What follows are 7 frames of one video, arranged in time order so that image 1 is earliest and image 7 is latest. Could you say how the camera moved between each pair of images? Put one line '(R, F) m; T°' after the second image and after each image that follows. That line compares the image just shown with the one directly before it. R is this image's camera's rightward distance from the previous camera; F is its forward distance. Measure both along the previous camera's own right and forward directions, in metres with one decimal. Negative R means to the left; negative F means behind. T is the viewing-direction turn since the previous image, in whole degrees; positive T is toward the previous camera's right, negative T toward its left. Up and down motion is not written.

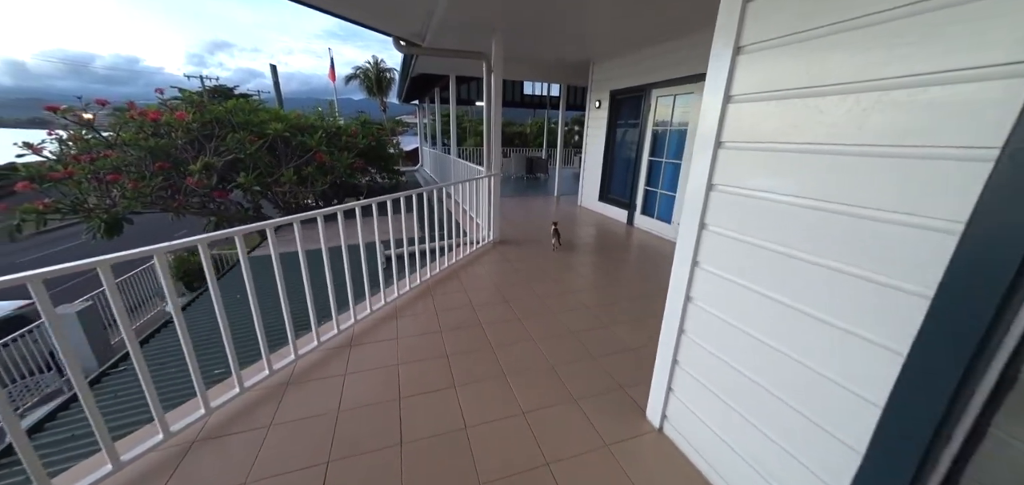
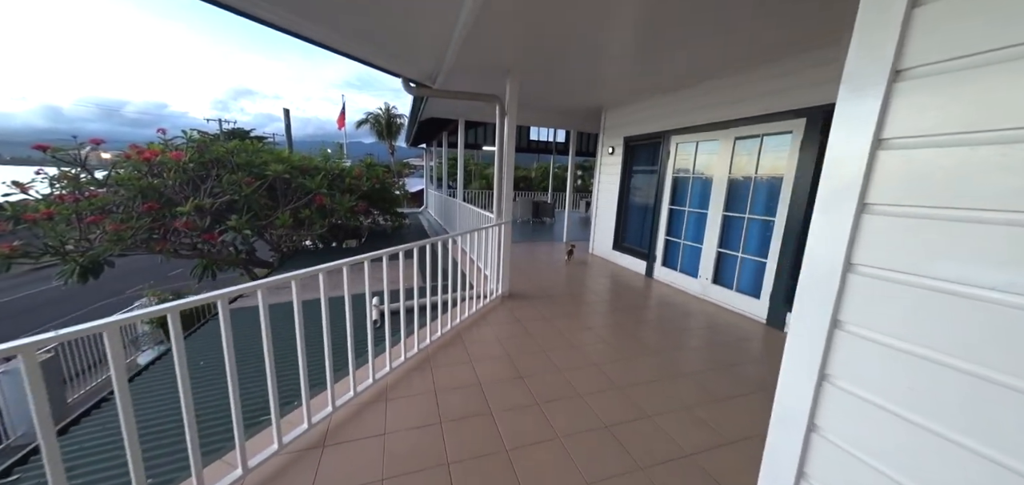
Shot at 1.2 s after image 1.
(-0.1, +0.4) m; 0°
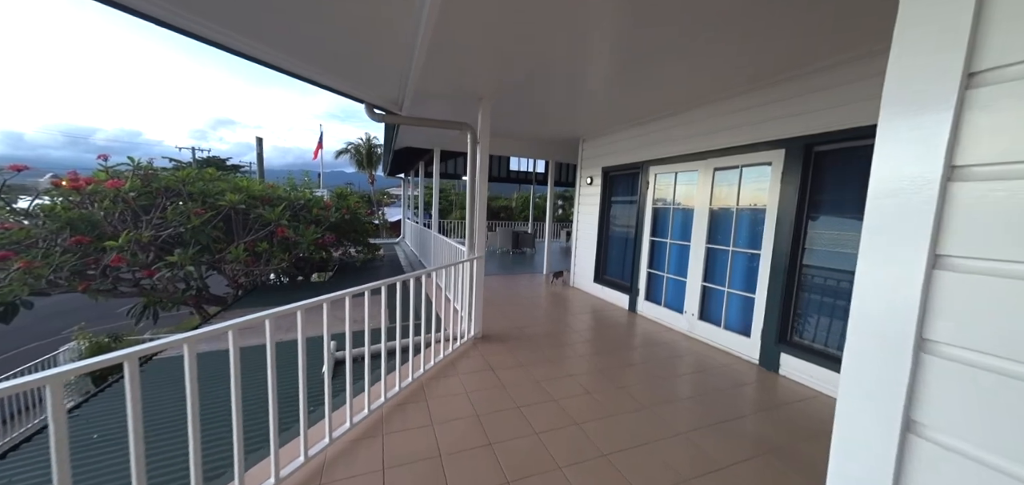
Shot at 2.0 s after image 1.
(+0.1, +0.3) m; +3°
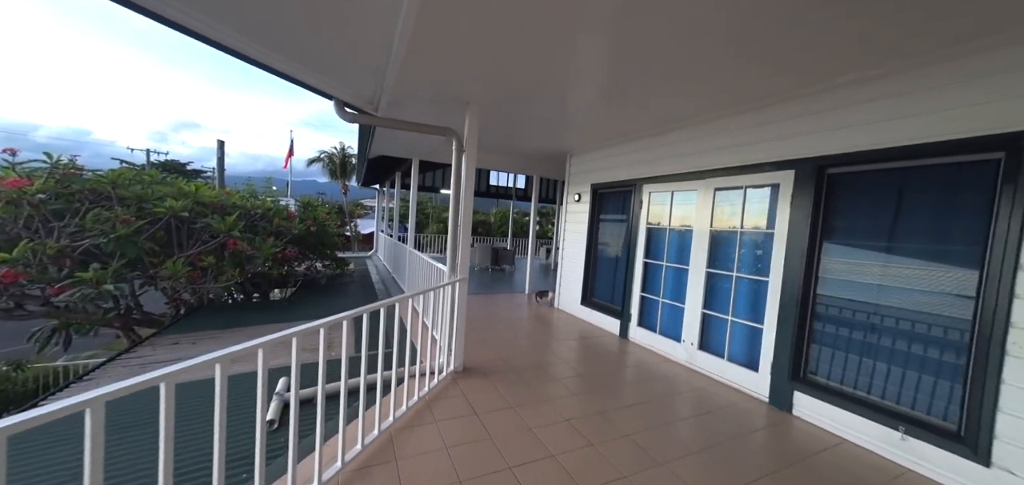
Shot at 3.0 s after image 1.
(-0.1, +0.4) m; +4°
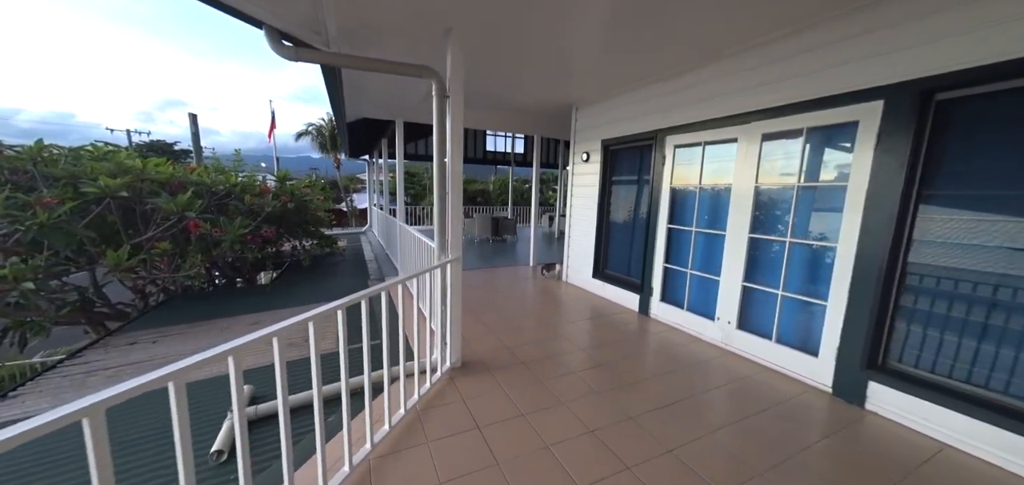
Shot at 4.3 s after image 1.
(0.0, +0.6) m; 0°
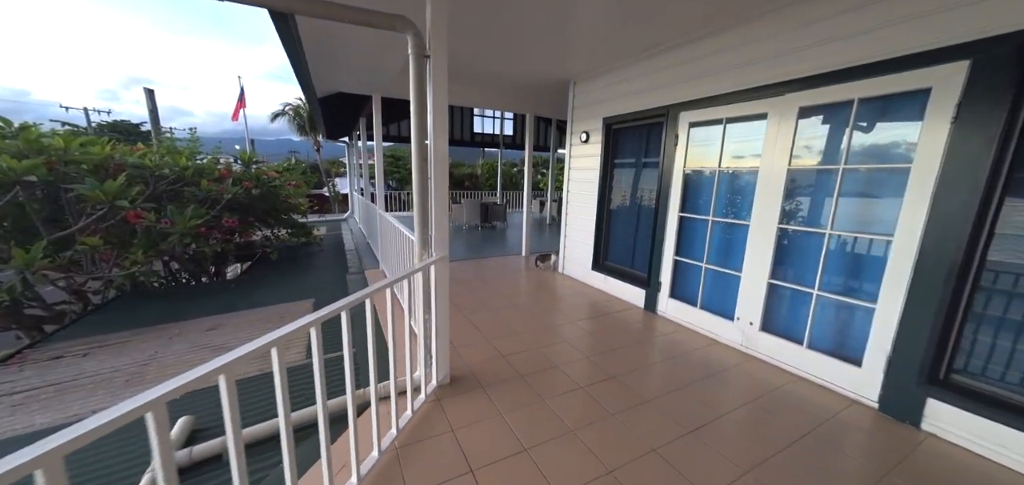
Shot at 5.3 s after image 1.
(-0.1, +0.4) m; +2°
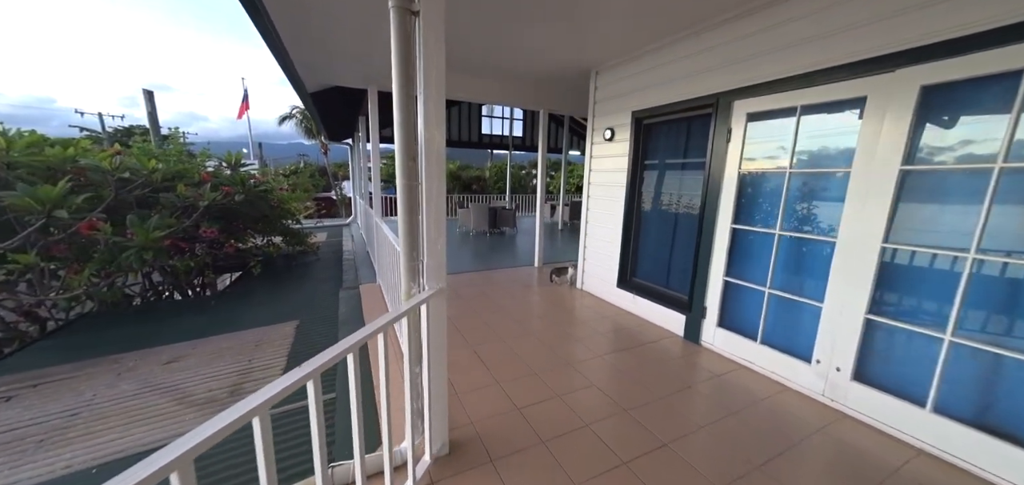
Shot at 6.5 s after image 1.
(-0.1, +0.6) m; -1°
